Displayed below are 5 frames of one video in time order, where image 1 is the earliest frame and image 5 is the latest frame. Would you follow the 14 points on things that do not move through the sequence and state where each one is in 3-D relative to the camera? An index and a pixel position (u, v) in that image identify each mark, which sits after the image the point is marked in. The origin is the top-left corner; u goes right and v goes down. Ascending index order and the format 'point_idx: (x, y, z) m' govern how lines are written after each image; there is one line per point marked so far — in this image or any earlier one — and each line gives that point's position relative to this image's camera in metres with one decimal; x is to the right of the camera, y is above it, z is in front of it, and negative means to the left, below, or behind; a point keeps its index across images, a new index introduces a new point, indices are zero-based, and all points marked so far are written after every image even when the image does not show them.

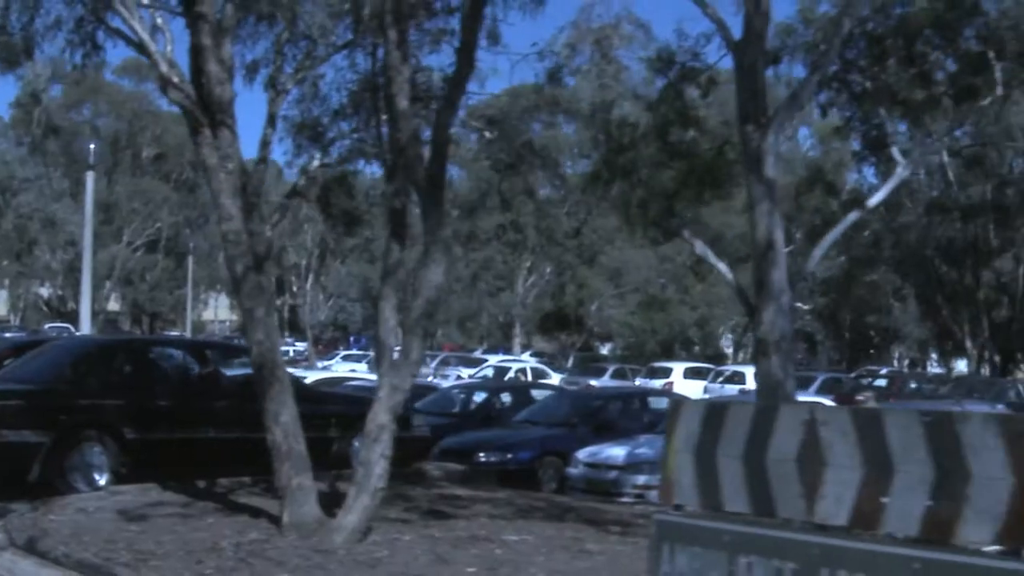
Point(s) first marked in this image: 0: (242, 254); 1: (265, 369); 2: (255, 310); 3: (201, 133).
0: (-2.1, +0.3, +10.4) m
1: (-1.9, -0.6, +10.4) m
2: (-2.0, -0.2, +10.4) m
3: (-2.4, +1.2, +10.5) m
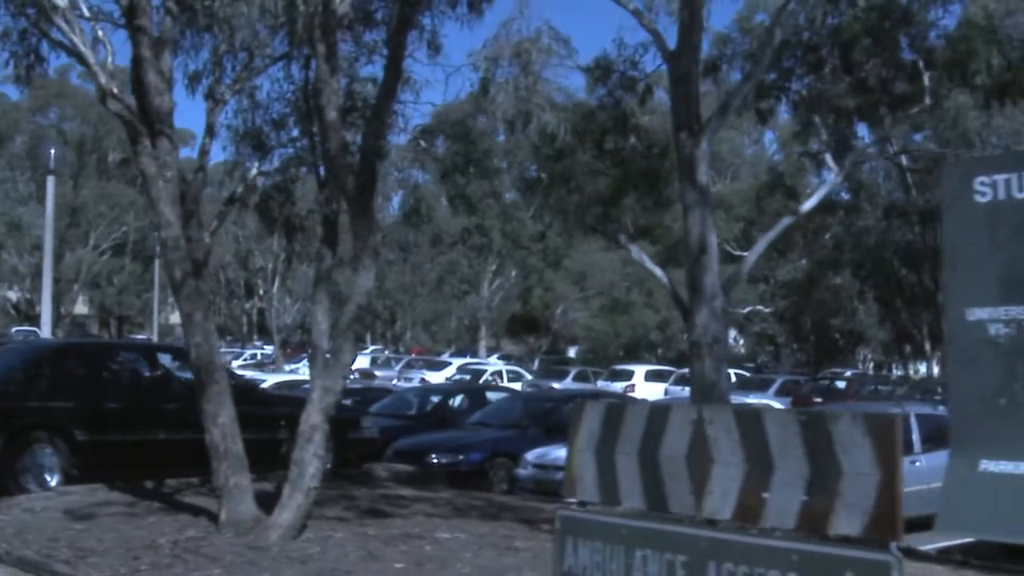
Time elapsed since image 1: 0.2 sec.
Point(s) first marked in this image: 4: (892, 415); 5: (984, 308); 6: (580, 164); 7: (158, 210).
0: (-2.6, +0.2, +10.7) m
1: (-2.4, -0.7, +10.7) m
2: (-2.5, -0.2, +10.7) m
3: (-2.9, +1.2, +10.7) m
4: (+1.6, -0.5, +5.7) m
5: (+1.9, -0.1, +5.4) m
6: (+0.7, +1.4, +15.4) m
7: (-2.8, +0.6, +10.6) m
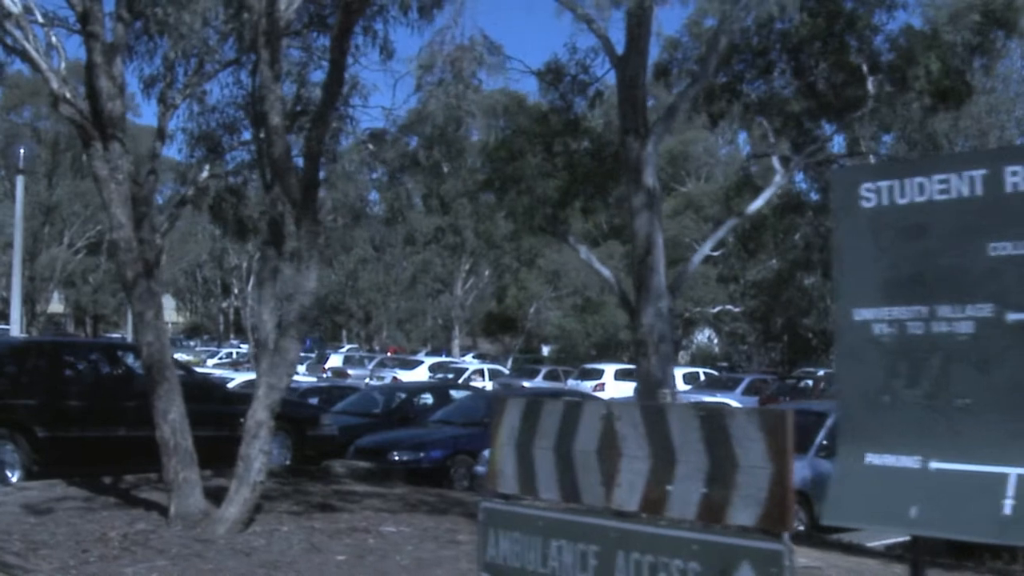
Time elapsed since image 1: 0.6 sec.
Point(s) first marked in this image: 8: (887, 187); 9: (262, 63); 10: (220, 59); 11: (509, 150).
0: (-3.1, +0.2, +10.9) m
1: (-2.9, -0.7, +10.9) m
2: (-3.0, -0.2, +11.0) m
3: (-3.4, +1.2, +11.0) m
4: (+1.2, -0.5, +6.0) m
5: (+1.5, -0.1, +5.7) m
6: (+0.2, +1.4, +15.7) m
7: (-3.2, +0.6, +10.9) m
8: (+1.6, +0.4, +5.7) m
9: (-2.0, +1.8, +10.8) m
10: (-2.8, +2.1, +12.7) m
11: (-0.1, +1.6, +15.8) m
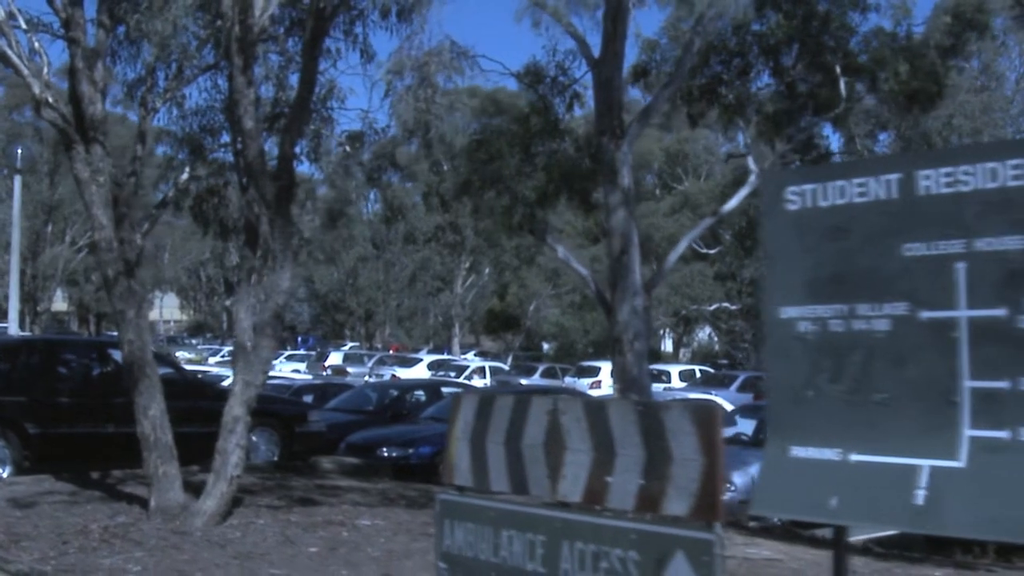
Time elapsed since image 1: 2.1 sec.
0: (-3.3, +0.2, +11.2) m
1: (-3.1, -0.7, +11.2) m
2: (-3.2, -0.2, +11.3) m
3: (-3.6, +1.2, +11.3) m
4: (+0.9, -0.5, +6.3) m
5: (+1.2, -0.1, +6.0) m
6: (0.0, +1.4, +15.9) m
7: (-3.5, +0.6, +11.1) m
8: (+1.3, +0.4, +5.9) m
9: (-2.3, +1.8, +11.1) m
10: (-3.0, +2.2, +13.0) m
11: (-0.3, +1.6, +16.1) m
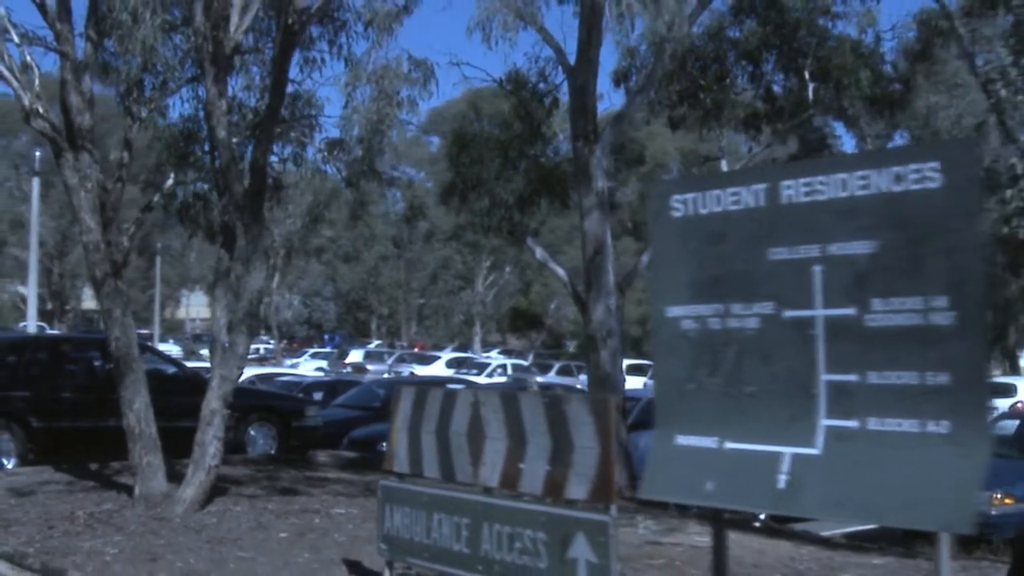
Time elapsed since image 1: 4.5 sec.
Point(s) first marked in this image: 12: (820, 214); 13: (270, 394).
0: (-3.6, +0.2, +11.8) m
1: (-3.4, -0.7, +11.8) m
2: (-3.5, -0.2, +11.9) m
3: (-3.9, +1.2, +11.9) m
4: (+0.5, -0.5, +6.8) m
5: (+0.8, -0.1, +6.5) m
6: (-0.1, +1.4, +16.5) m
7: (-3.7, +0.6, +11.8) m
8: (+0.9, +0.4, +6.4) m
9: (-2.6, +1.8, +11.7) m
10: (-3.2, +2.2, +13.6) m
11: (-0.4, +1.6, +16.6) m
12: (+1.3, +0.3, +5.9) m
13: (-3.3, -1.5, +18.6) m
